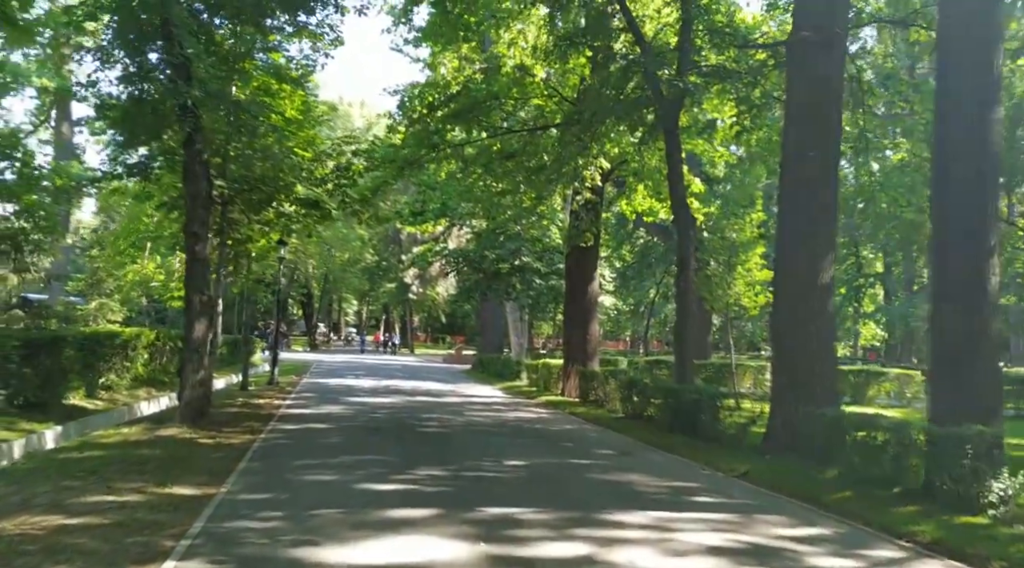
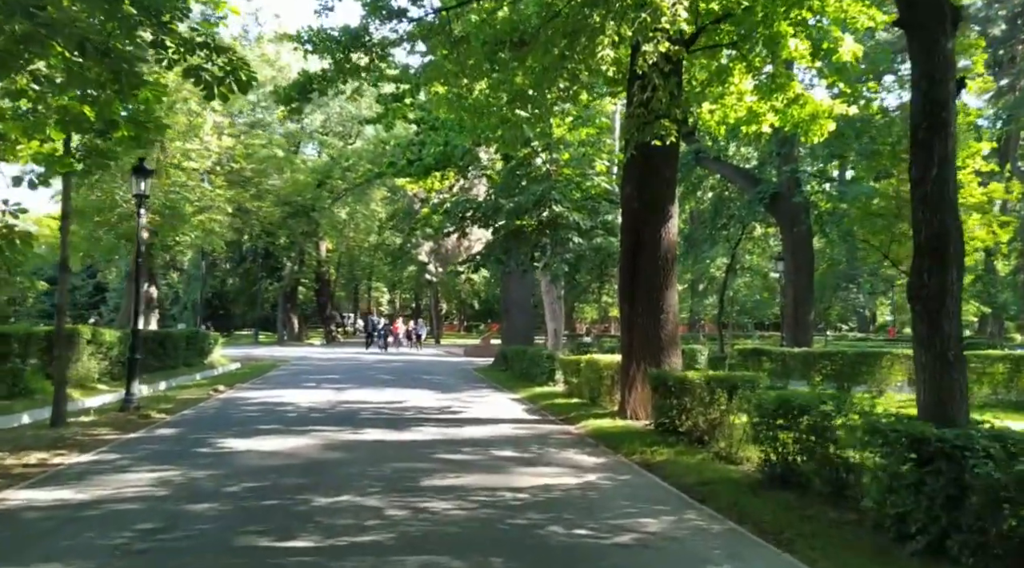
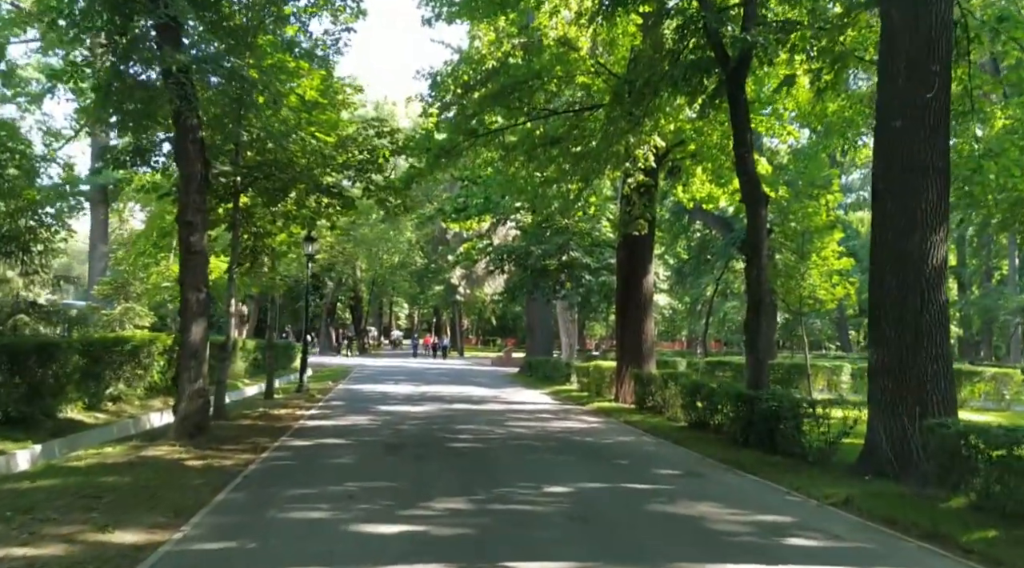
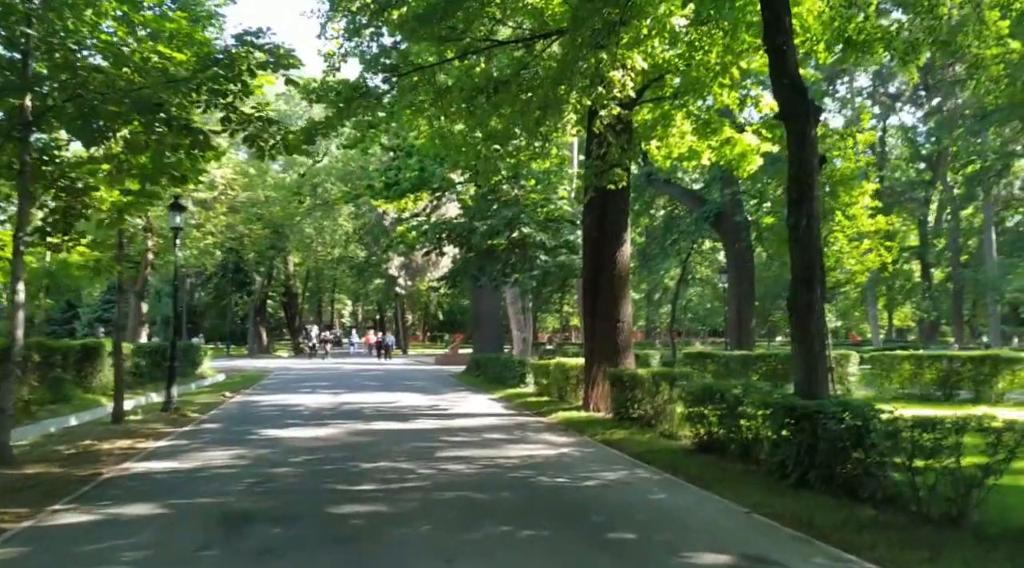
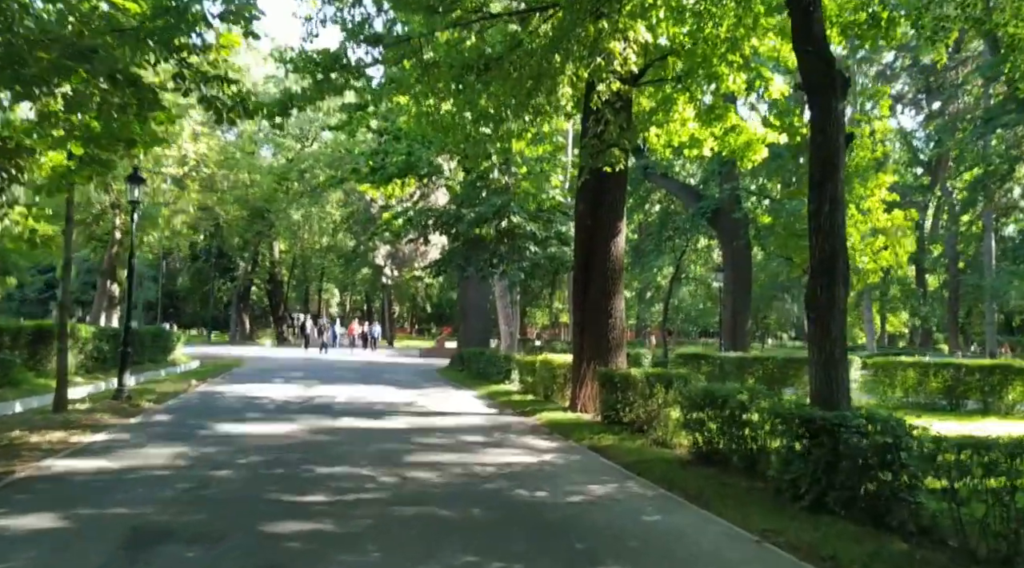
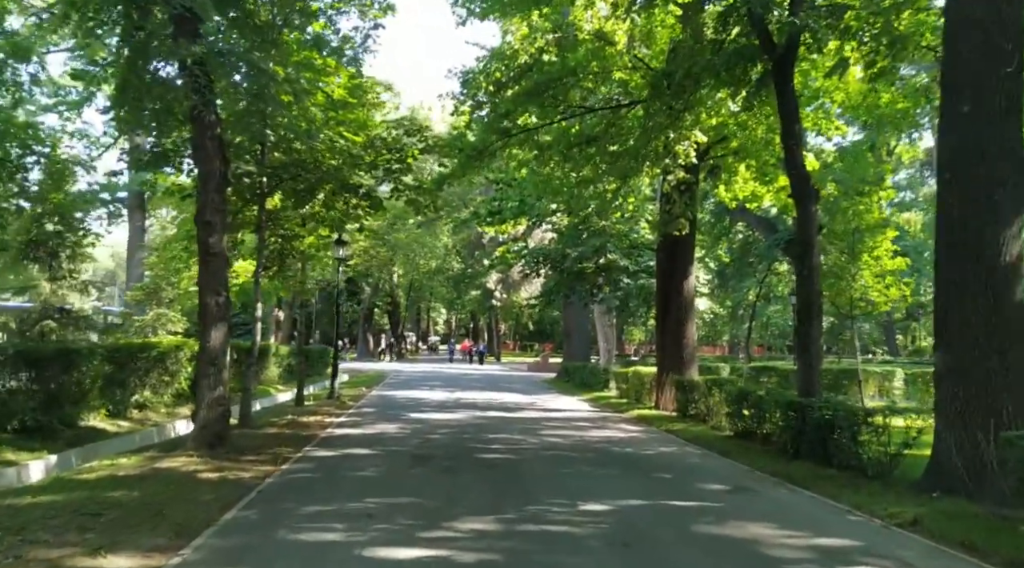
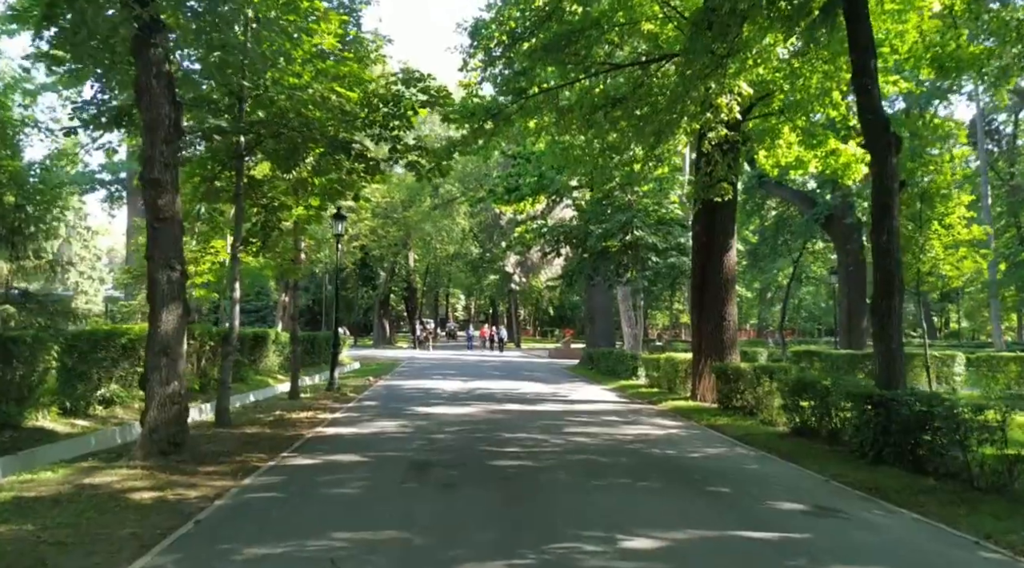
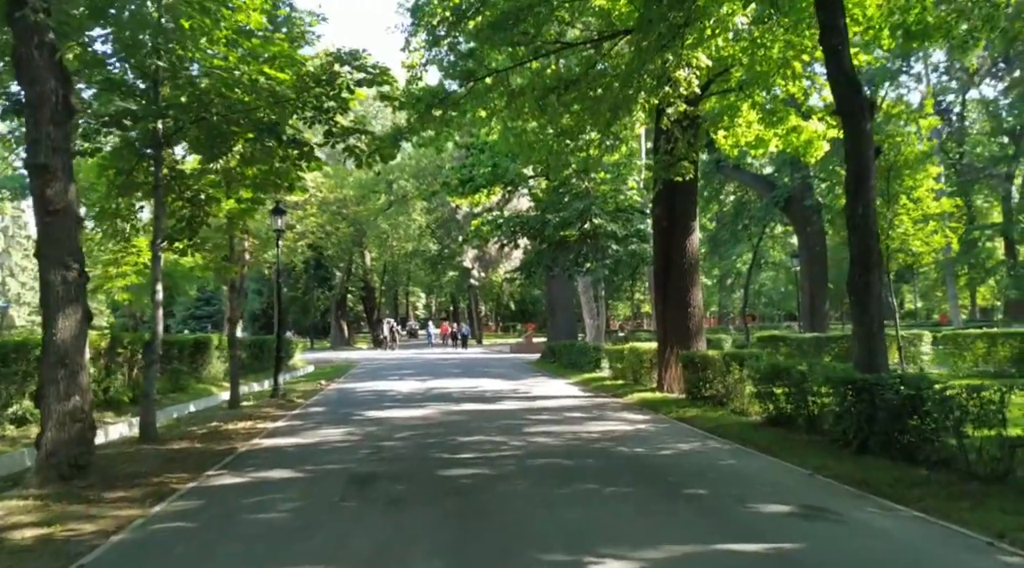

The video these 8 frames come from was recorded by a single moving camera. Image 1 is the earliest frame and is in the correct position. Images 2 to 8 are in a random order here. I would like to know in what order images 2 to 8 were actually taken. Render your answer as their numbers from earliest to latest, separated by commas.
3, 6, 7, 8, 4, 5, 2
